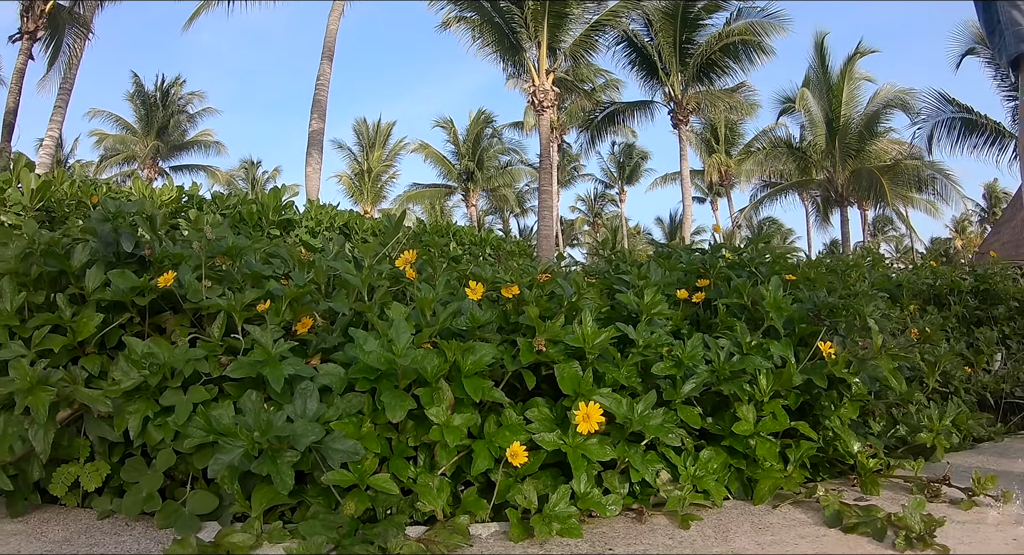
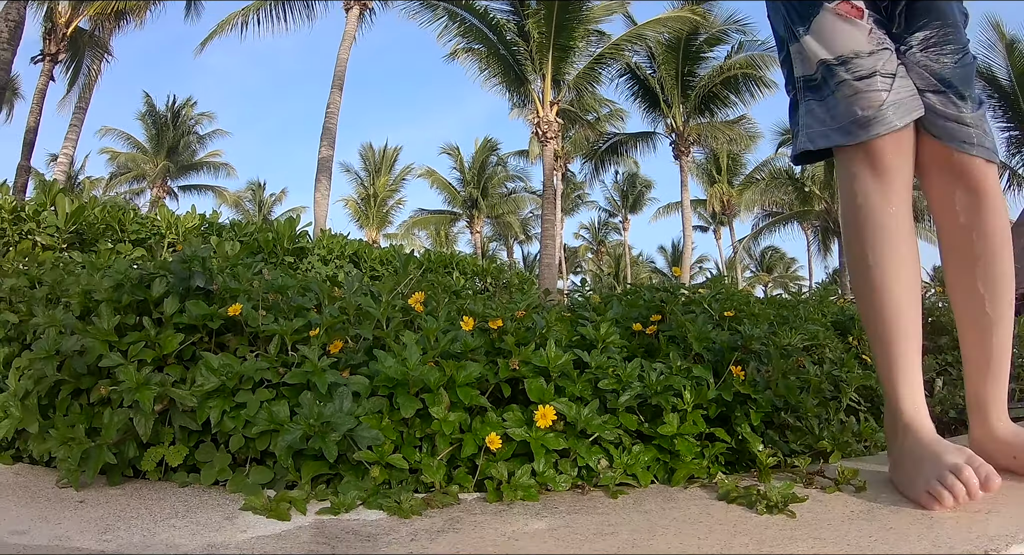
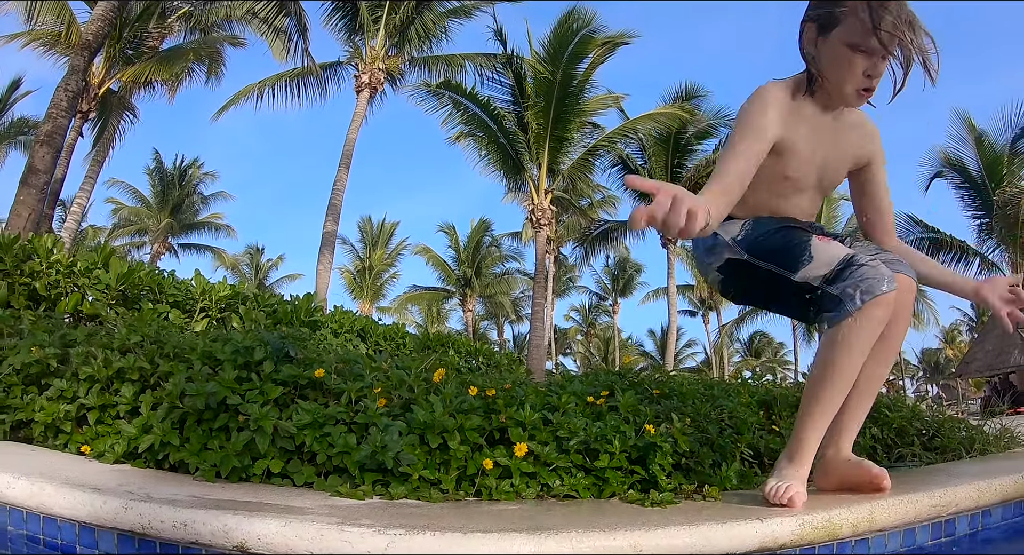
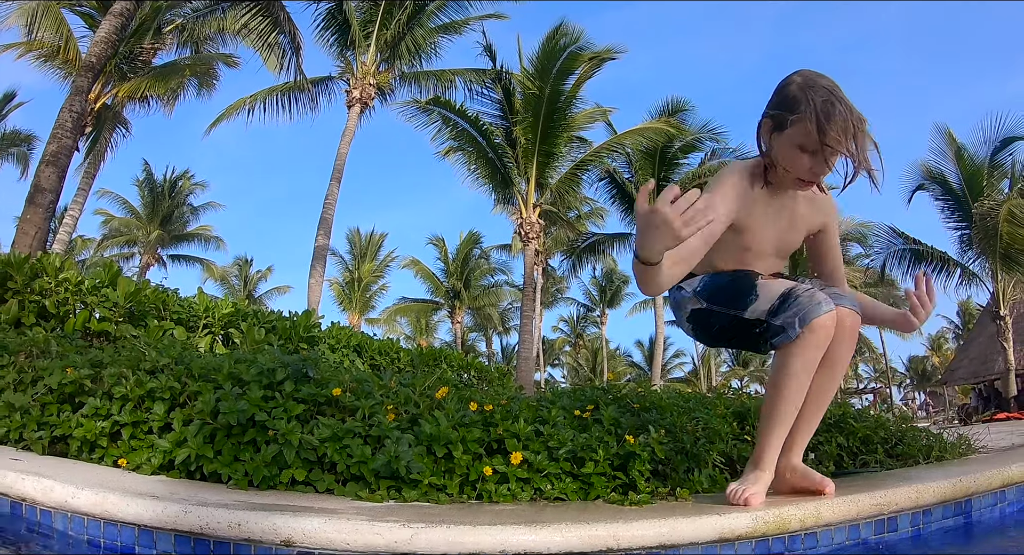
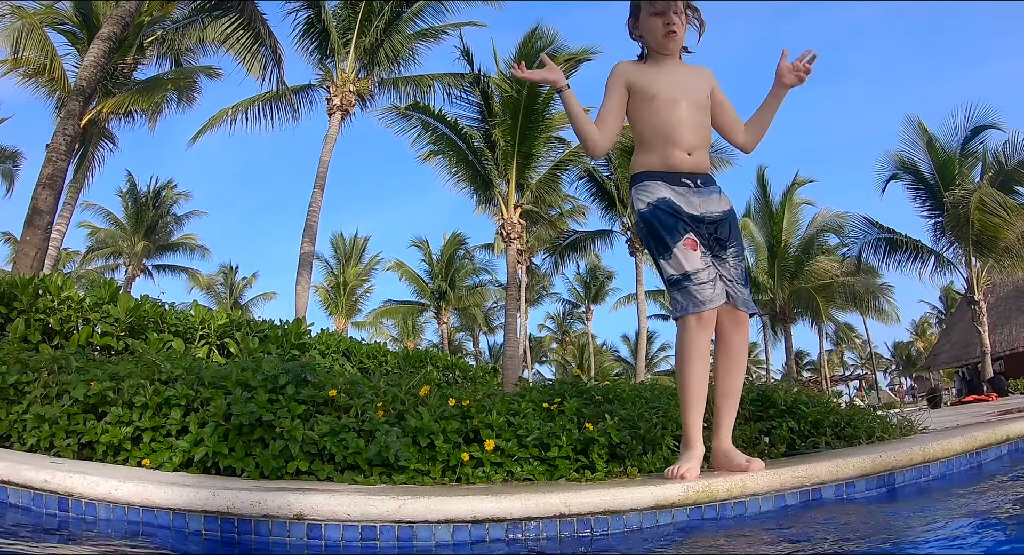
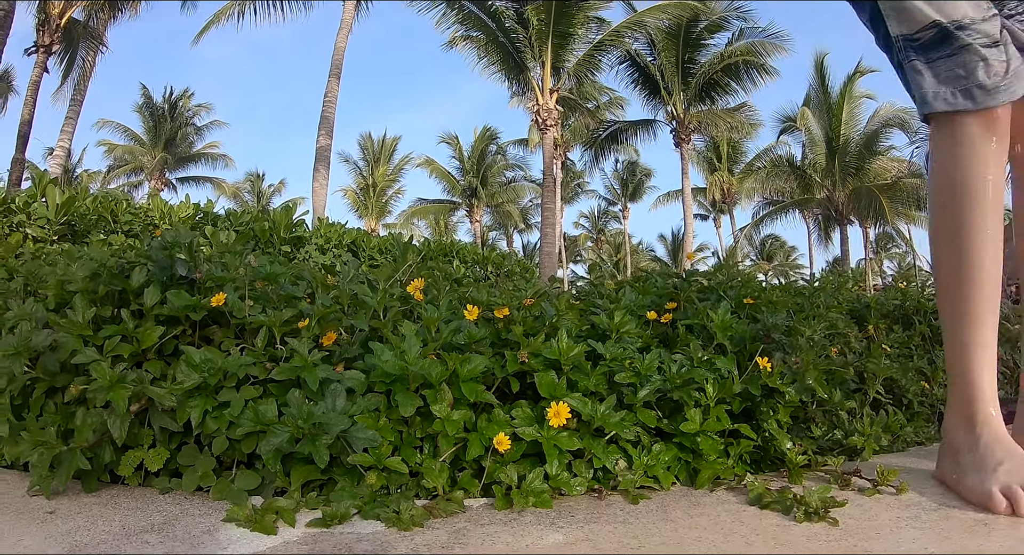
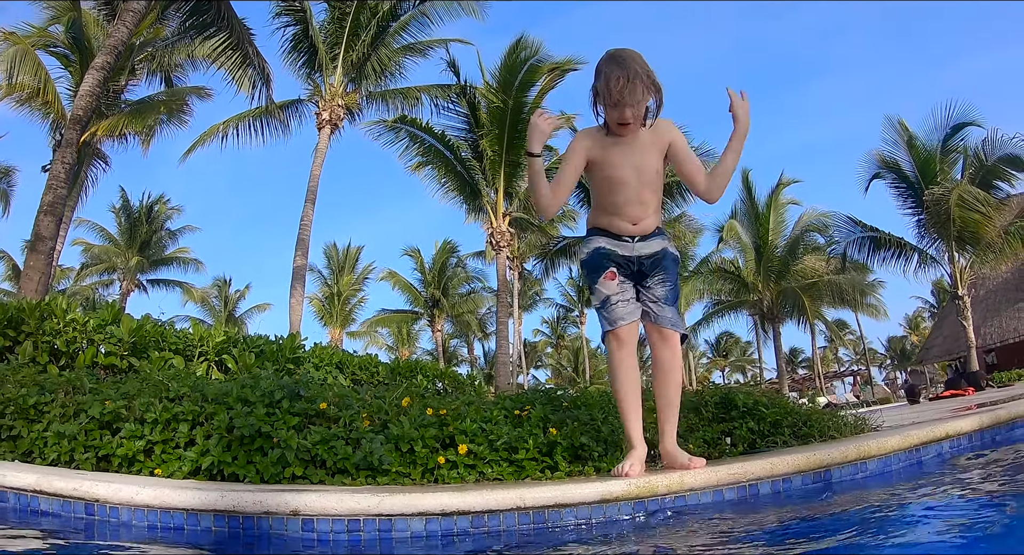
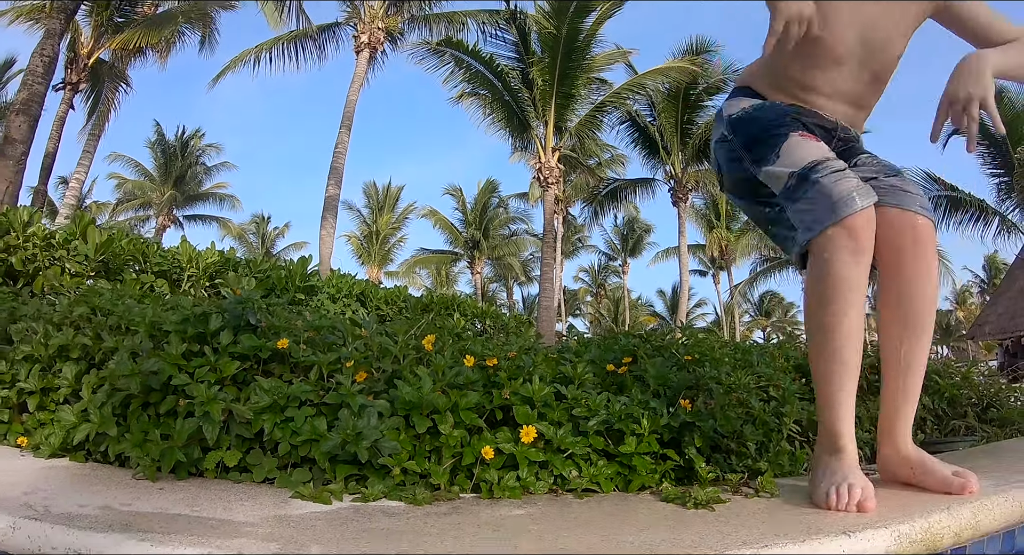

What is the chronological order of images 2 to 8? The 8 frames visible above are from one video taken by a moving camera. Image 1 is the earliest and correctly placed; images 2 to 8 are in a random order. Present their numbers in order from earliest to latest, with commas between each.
6, 2, 8, 3, 4, 5, 7
